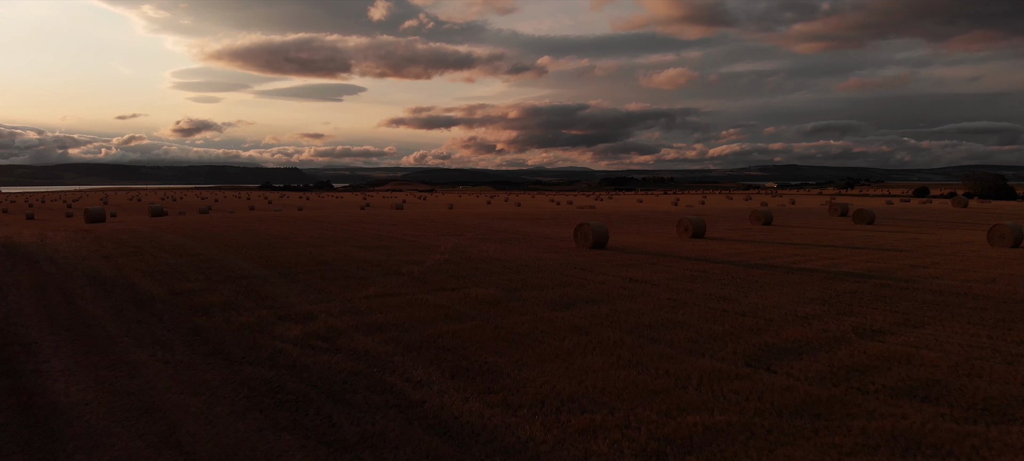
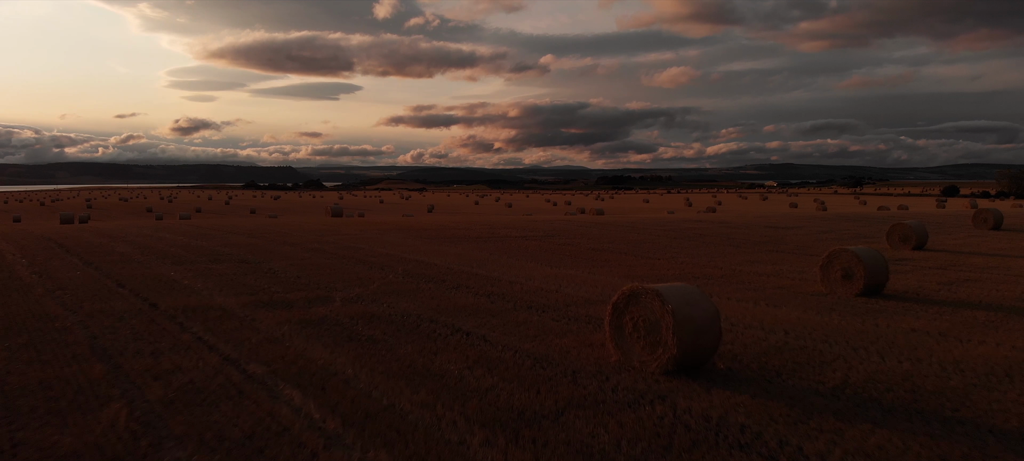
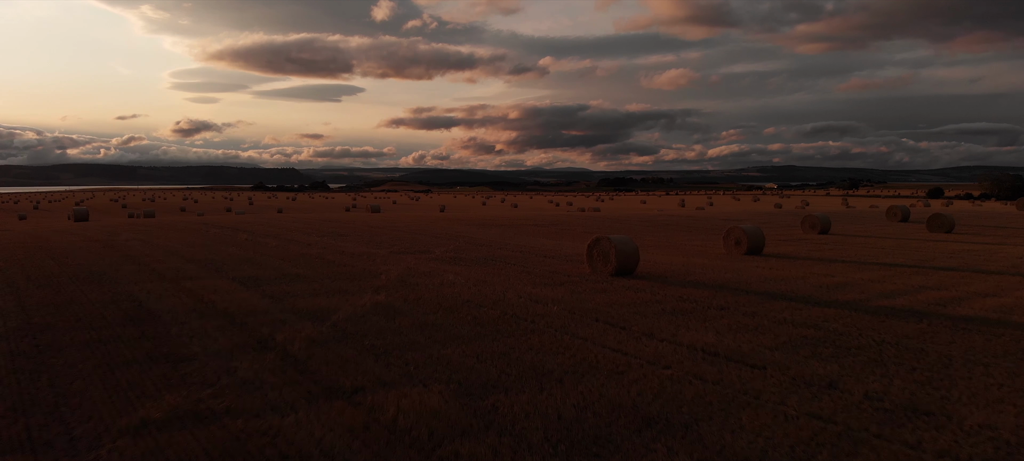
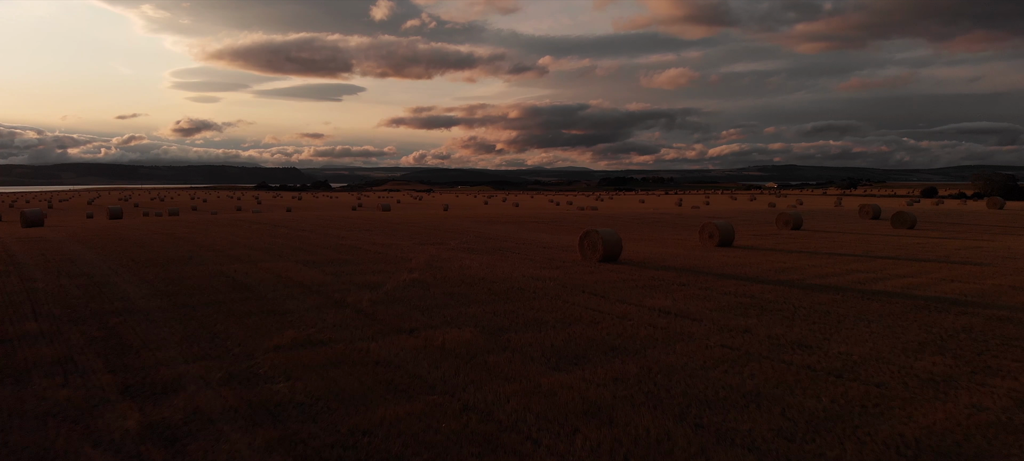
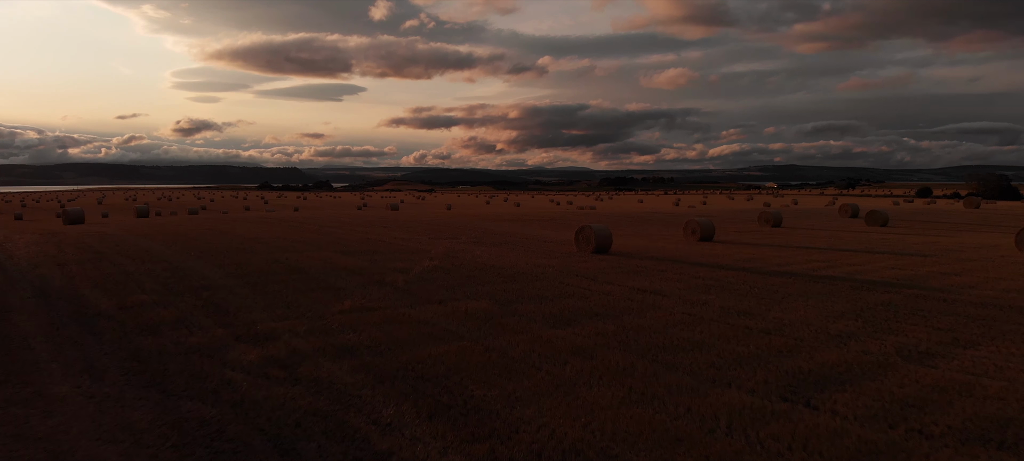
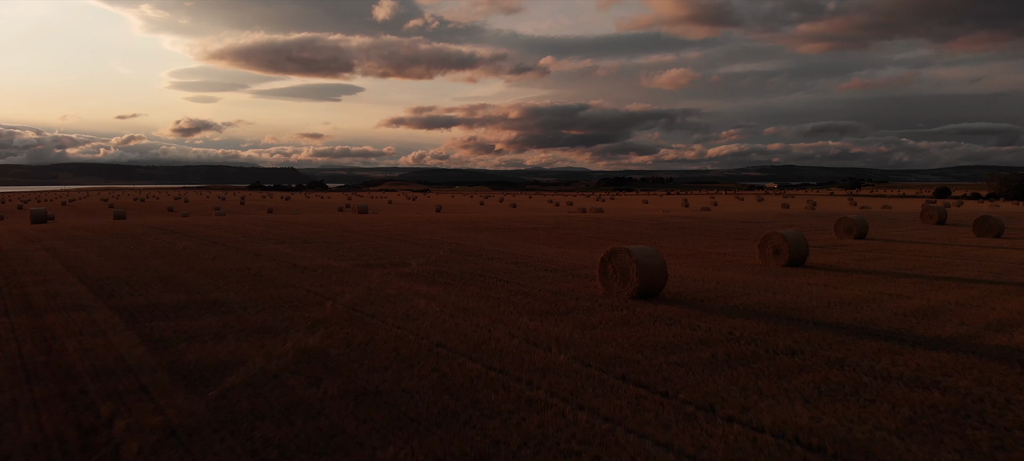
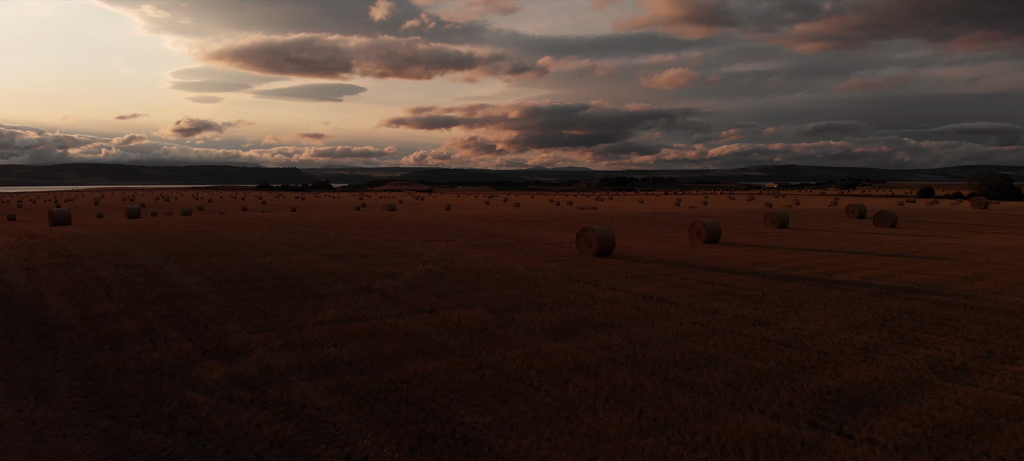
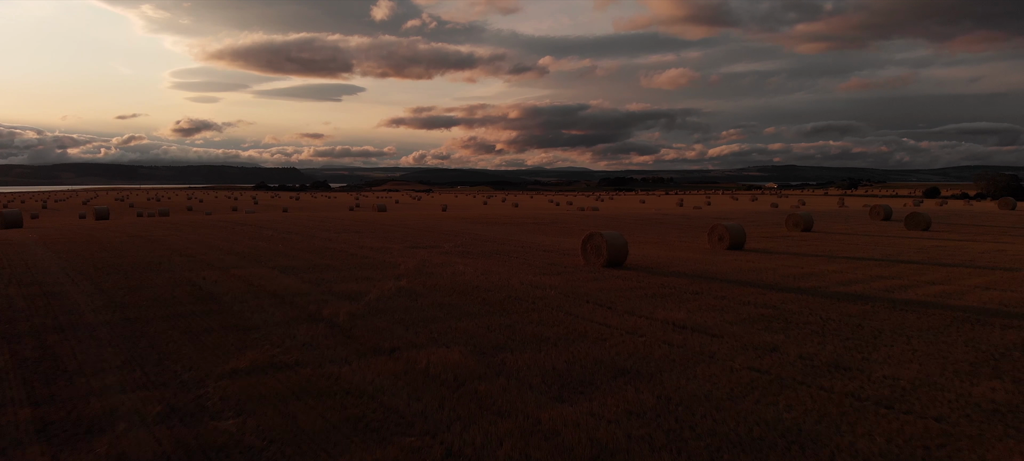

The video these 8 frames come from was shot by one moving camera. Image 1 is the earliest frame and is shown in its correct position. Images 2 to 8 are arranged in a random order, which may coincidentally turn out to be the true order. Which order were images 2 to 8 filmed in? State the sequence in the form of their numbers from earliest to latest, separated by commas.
5, 7, 4, 8, 3, 6, 2
